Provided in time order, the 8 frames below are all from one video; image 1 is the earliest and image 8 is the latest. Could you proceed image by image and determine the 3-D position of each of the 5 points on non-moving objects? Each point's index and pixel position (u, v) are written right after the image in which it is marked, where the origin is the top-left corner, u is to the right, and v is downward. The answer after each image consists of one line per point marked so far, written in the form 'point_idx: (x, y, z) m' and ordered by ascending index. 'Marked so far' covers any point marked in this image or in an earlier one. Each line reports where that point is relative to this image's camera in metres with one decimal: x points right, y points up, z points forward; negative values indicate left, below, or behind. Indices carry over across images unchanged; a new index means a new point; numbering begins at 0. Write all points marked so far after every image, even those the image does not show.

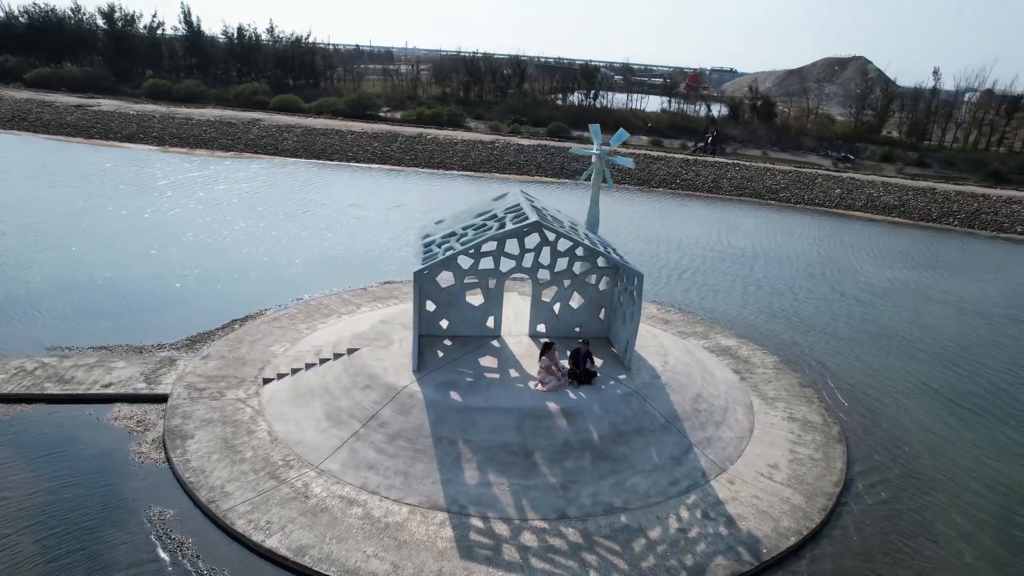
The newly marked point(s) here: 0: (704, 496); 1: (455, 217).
0: (+3.8, -4.1, +13.2) m
1: (-1.4, +1.9, +17.2) m
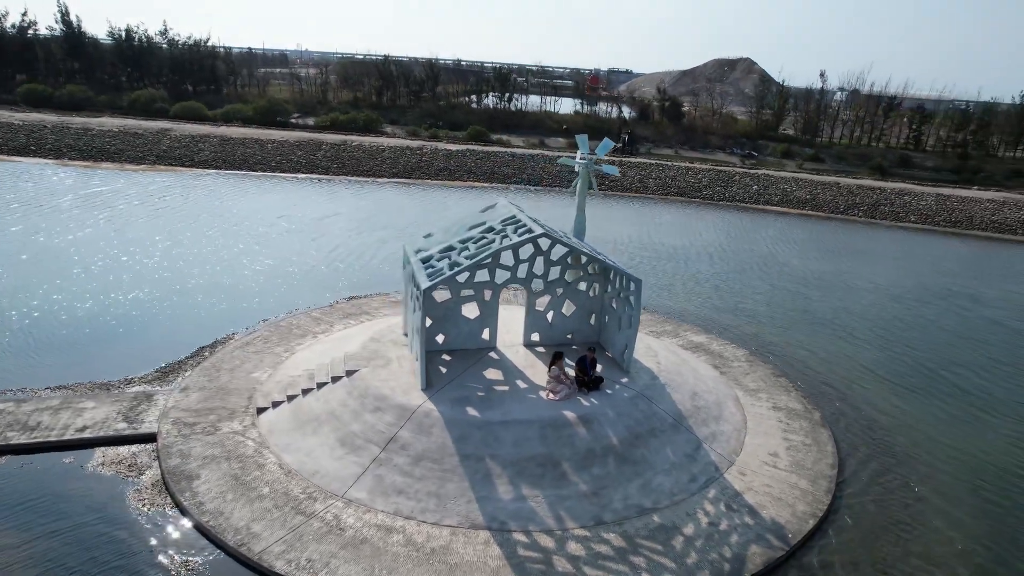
0: (+4.4, -4.2, +13.8) m
1: (-1.7, +1.5, +17.1) m
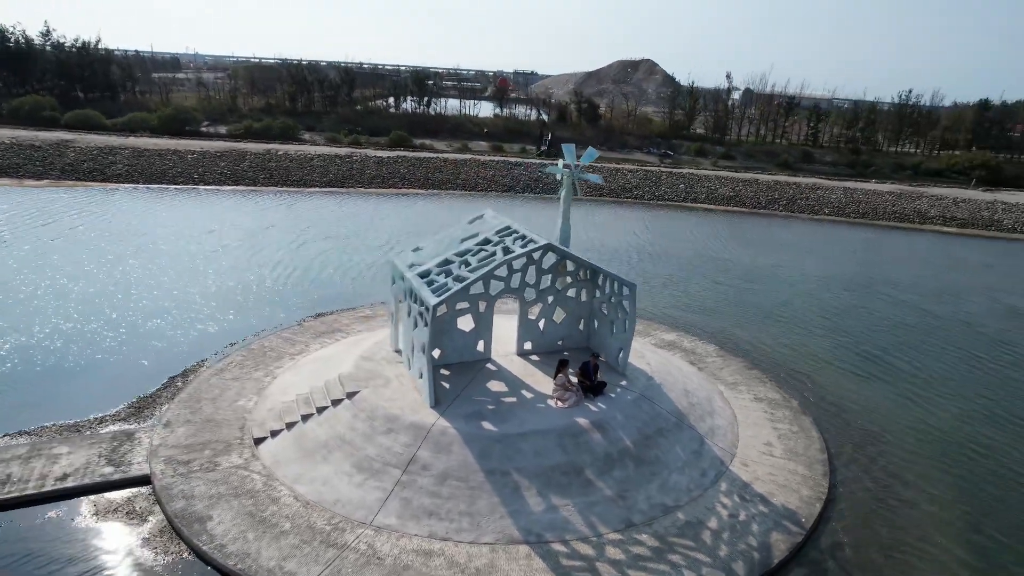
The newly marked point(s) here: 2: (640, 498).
0: (+4.8, -4.2, +14.5) m
1: (-1.9, +1.1, +16.9) m
2: (+2.6, -4.2, +13.5) m
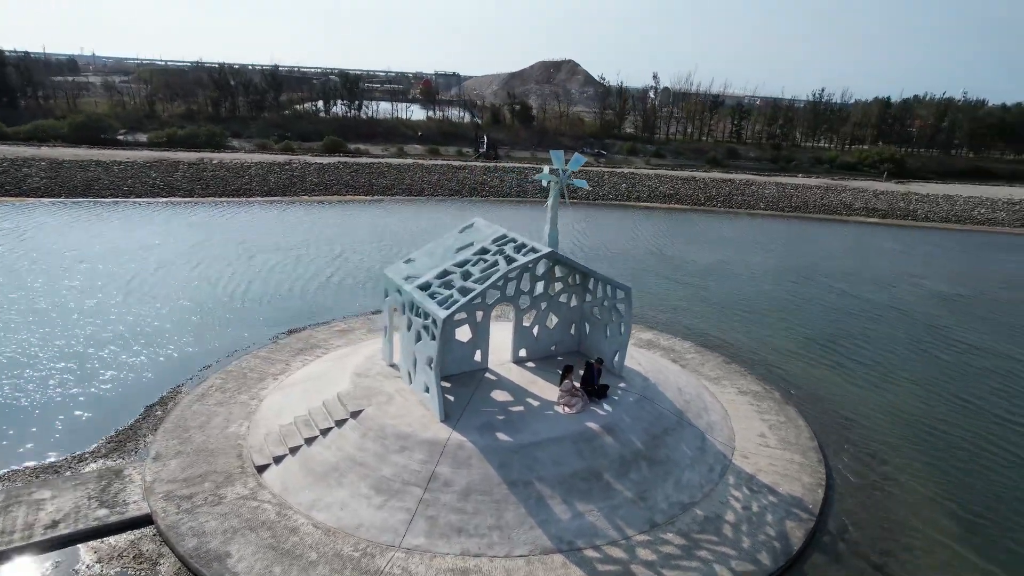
0: (+5.1, -4.2, +15.0) m
1: (-2.1, +0.9, +16.6) m
2: (+3.0, -4.3, +13.8) m
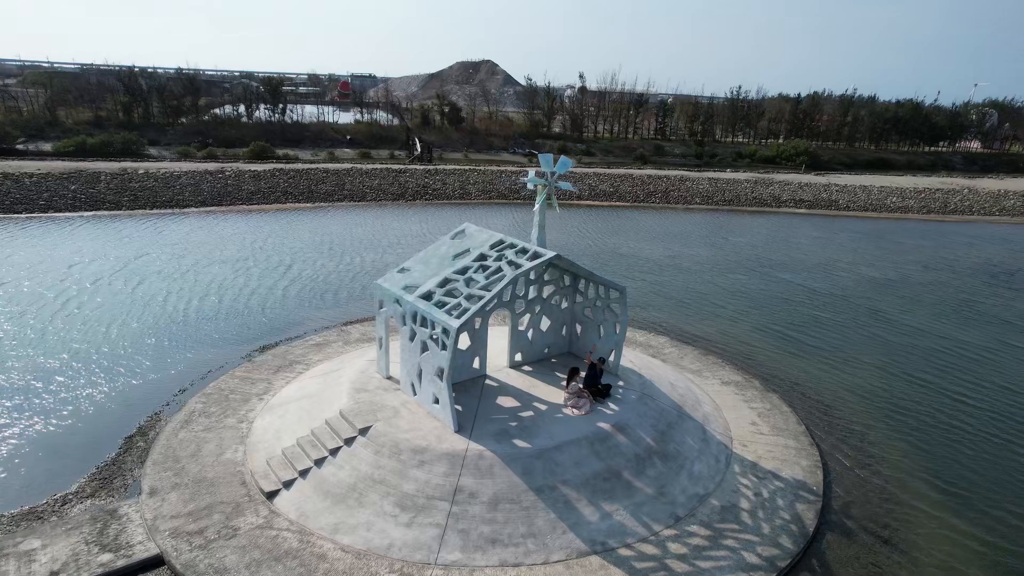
0: (+5.4, -4.1, +15.6) m
1: (-2.2, +0.6, +16.3) m
2: (+3.5, -4.3, +14.1) m
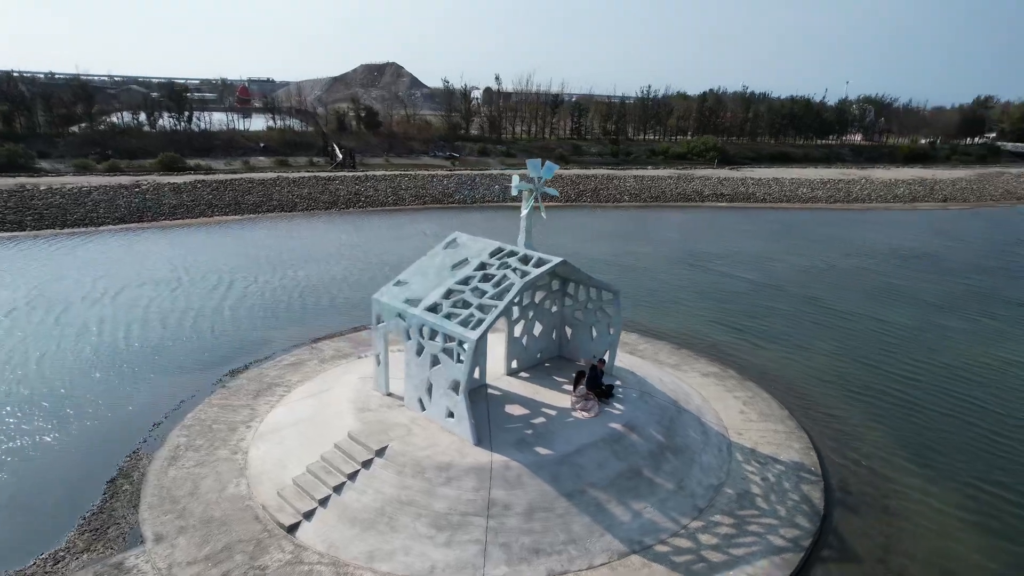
0: (+5.6, -4.0, +16.3) m
1: (-2.2, +0.3, +15.9) m
2: (+3.9, -4.3, +14.6) m
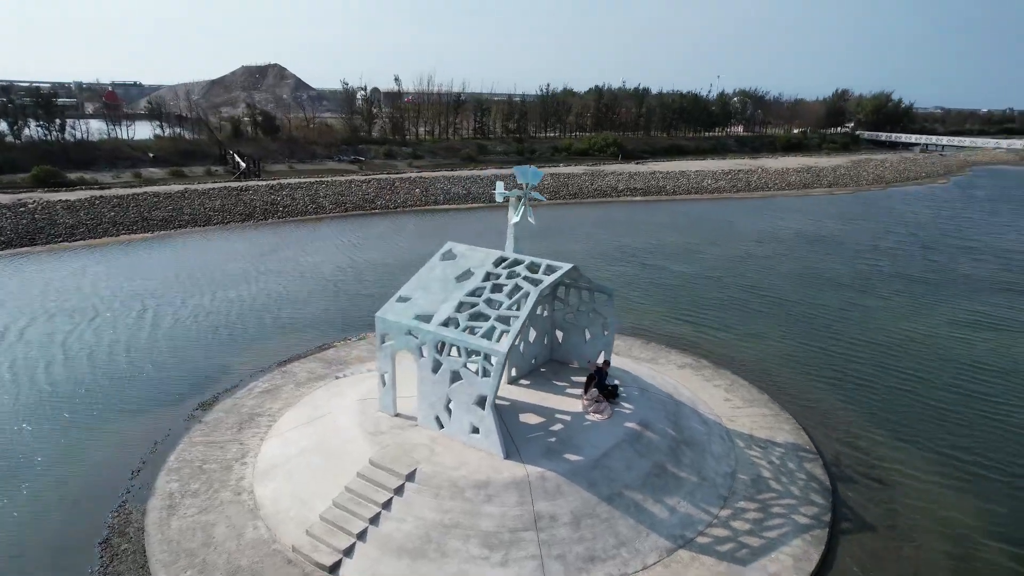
0: (+5.9, -3.8, +17.1) m
1: (-2.1, 0.0, +15.5) m
2: (+4.5, -4.2, +15.1) m
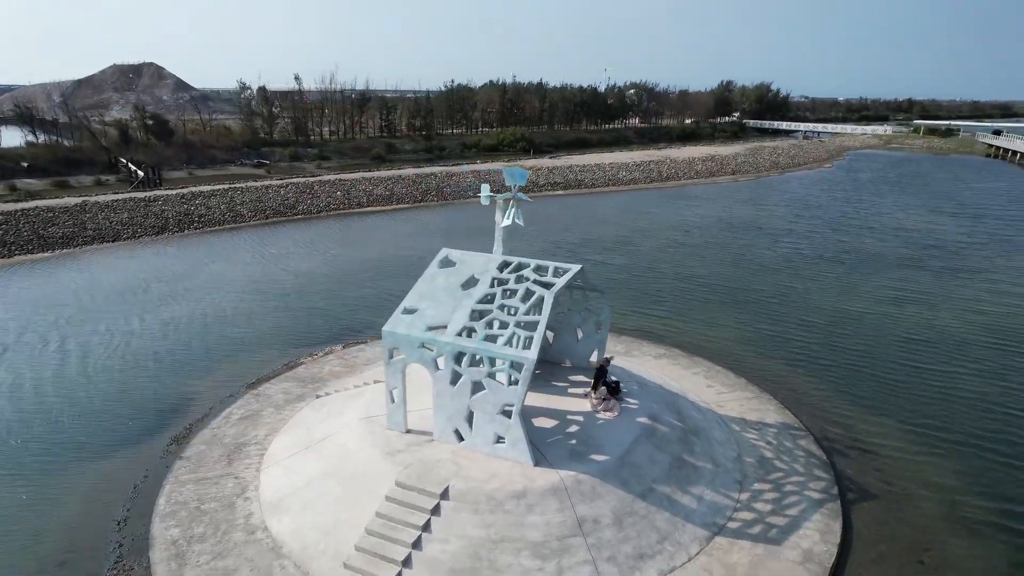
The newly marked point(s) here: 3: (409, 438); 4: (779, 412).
0: (+5.9, -3.5, +17.8) m
1: (-1.9, -0.2, +14.9) m
2: (+4.9, -4.0, +15.6) m
3: (-2.3, -3.3, +14.6) m
4: (+7.3, -3.4, +18.2) m
